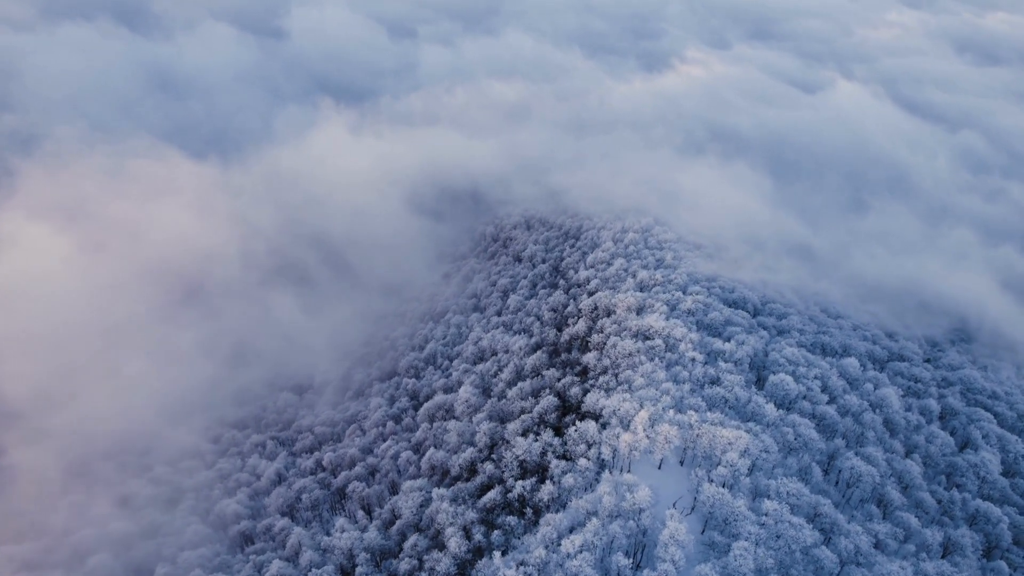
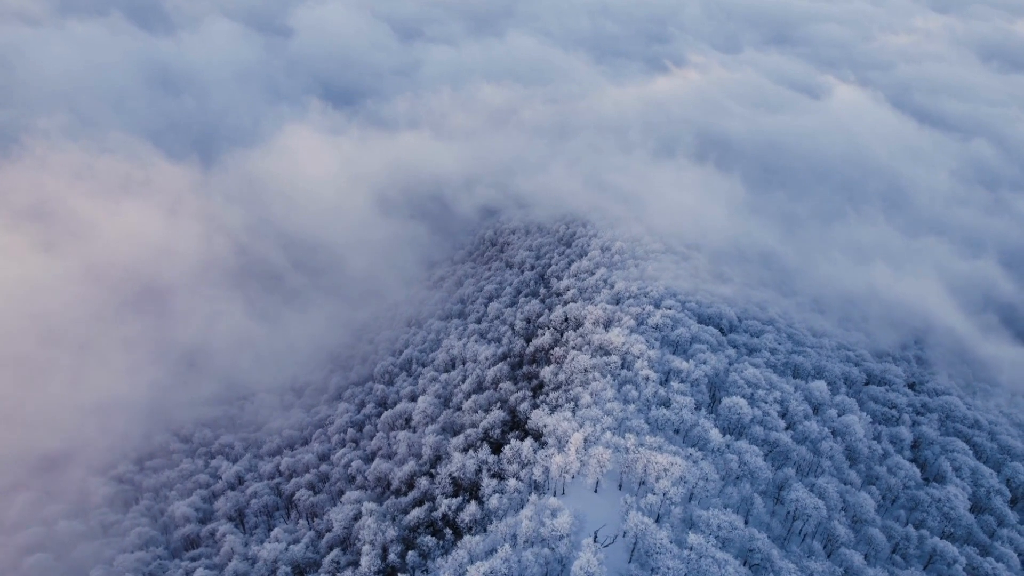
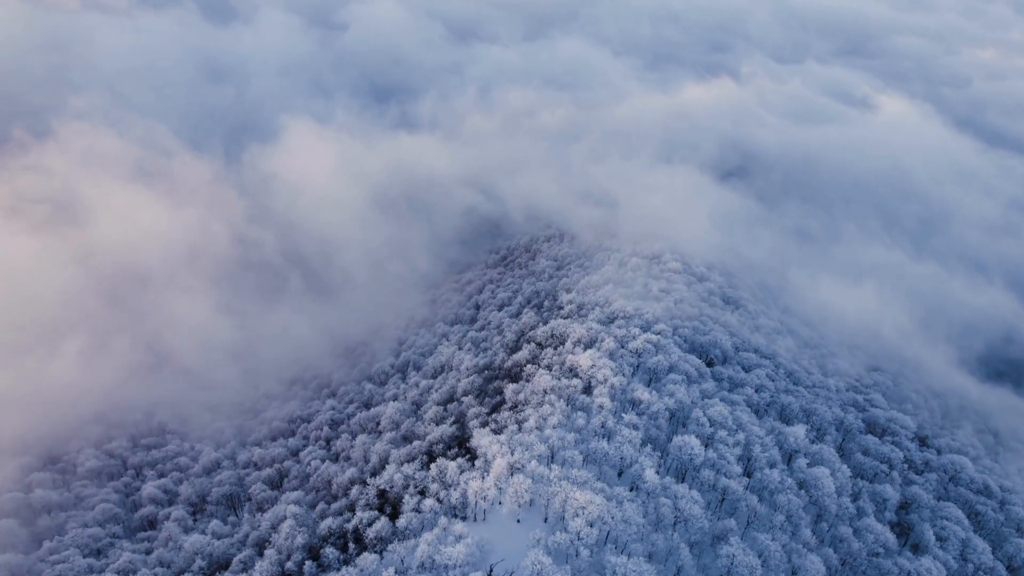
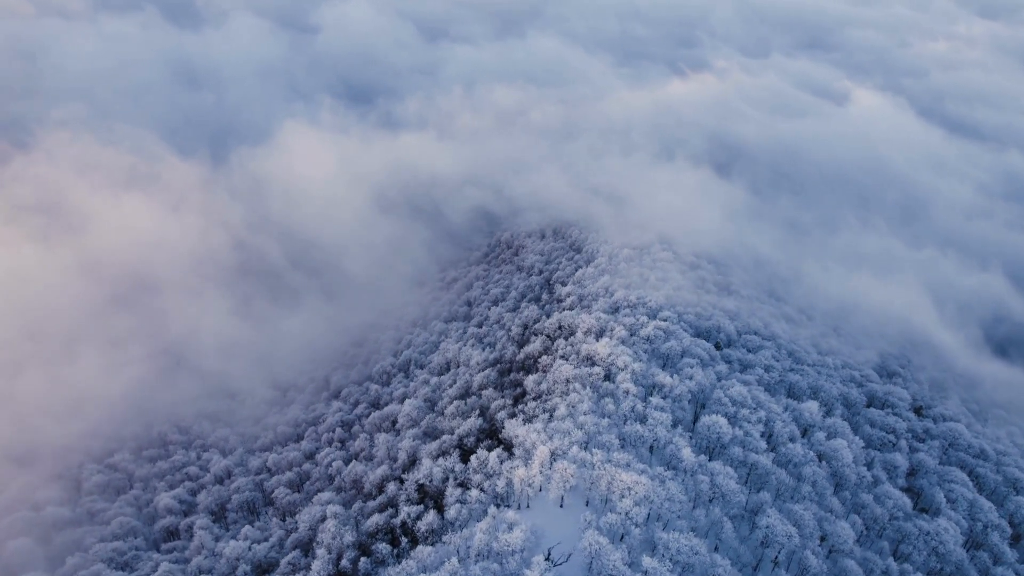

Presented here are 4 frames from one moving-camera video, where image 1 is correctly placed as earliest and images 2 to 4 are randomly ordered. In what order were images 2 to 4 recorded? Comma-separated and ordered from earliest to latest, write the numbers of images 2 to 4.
2, 4, 3
